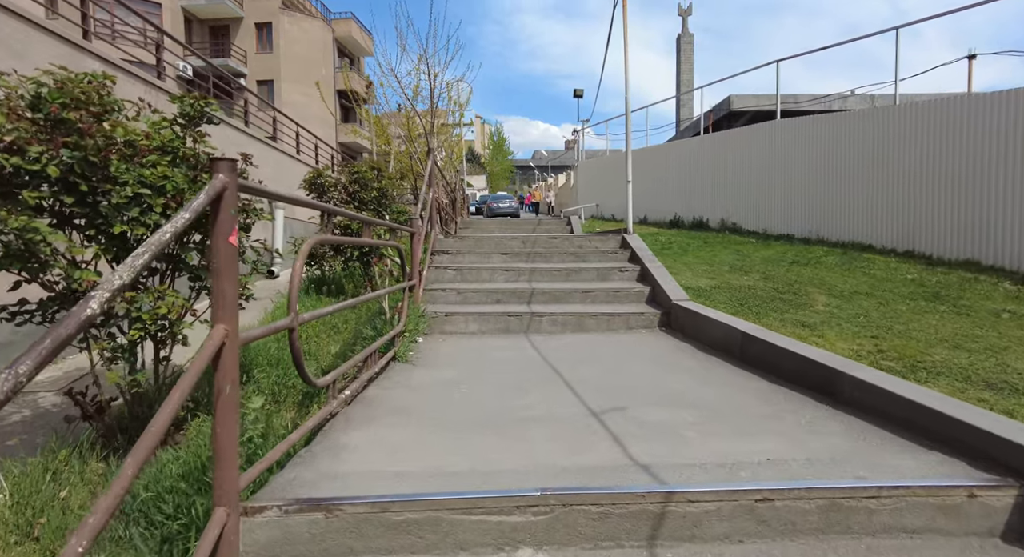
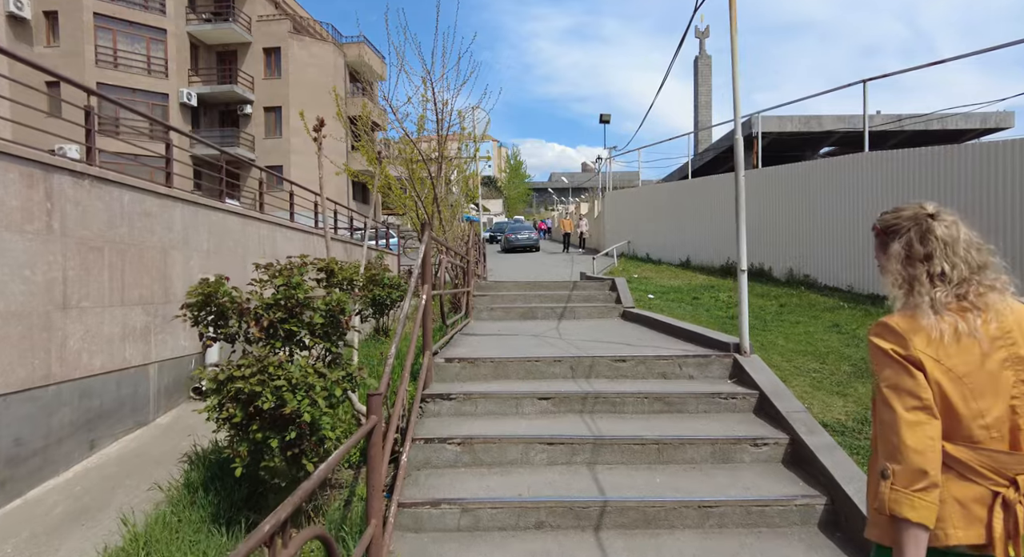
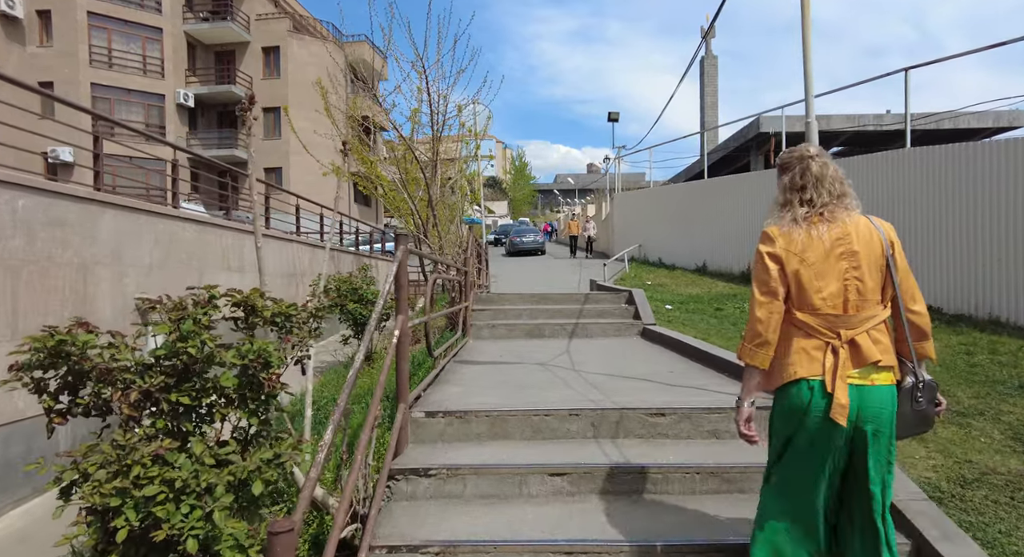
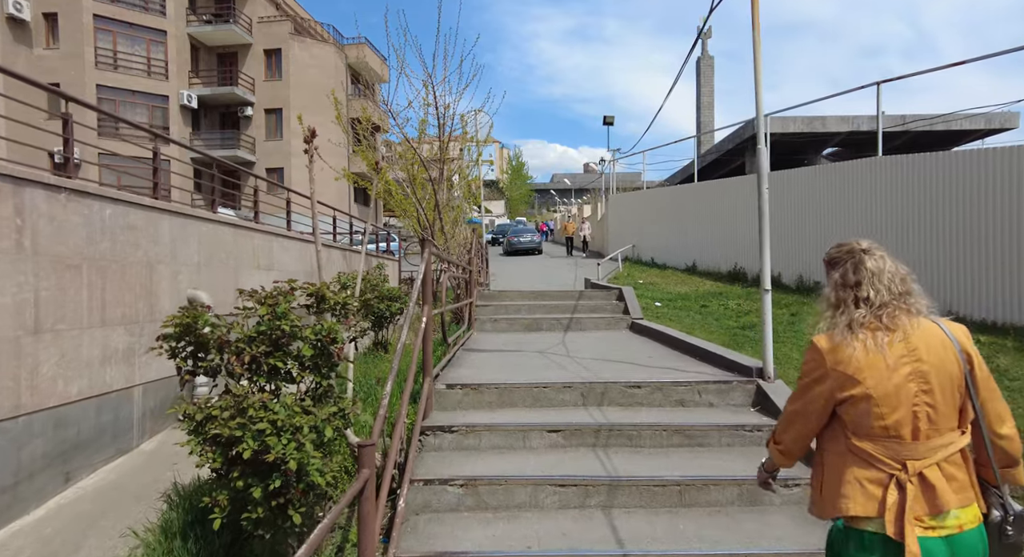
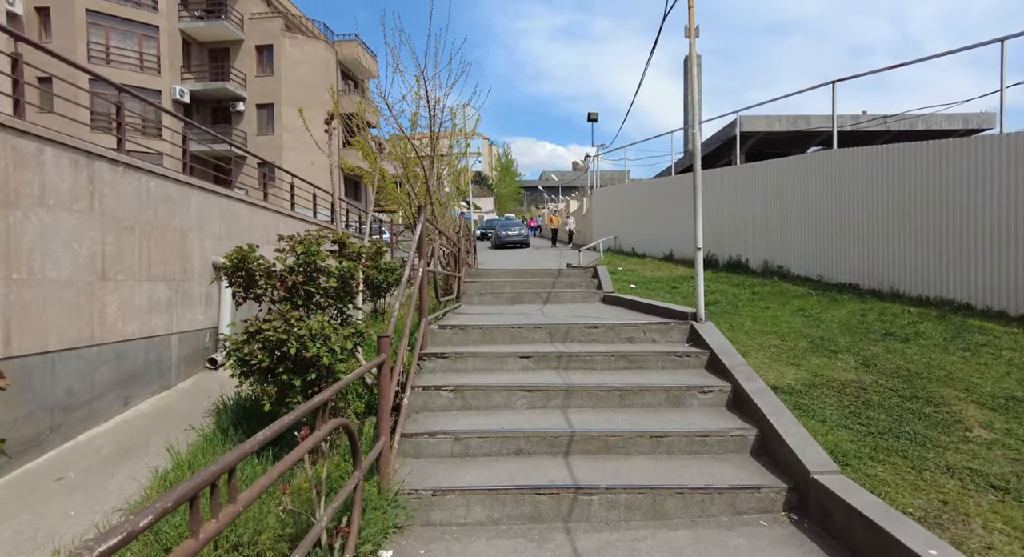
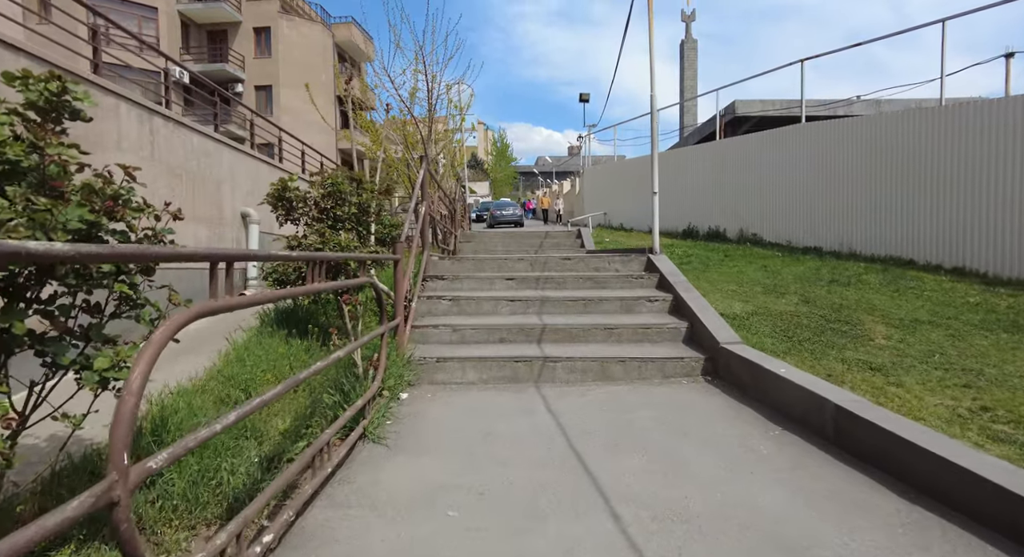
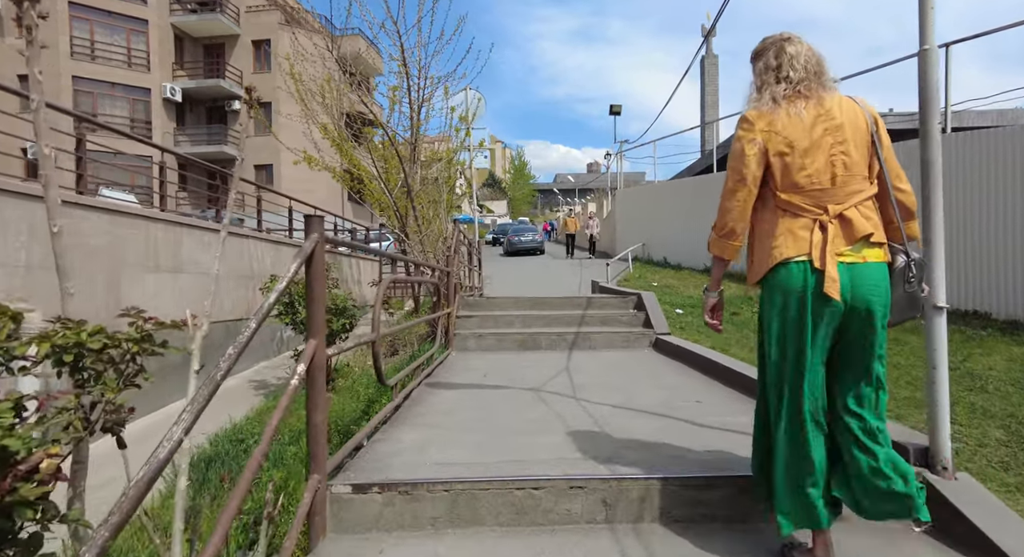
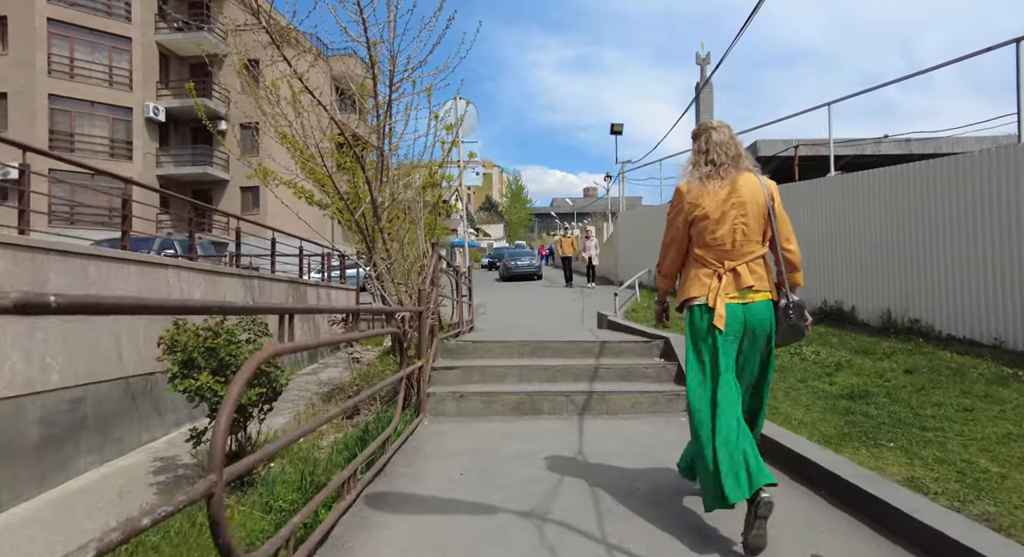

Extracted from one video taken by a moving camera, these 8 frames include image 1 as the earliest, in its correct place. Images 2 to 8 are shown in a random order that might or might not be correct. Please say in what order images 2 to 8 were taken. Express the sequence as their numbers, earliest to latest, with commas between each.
6, 5, 2, 4, 3, 7, 8
